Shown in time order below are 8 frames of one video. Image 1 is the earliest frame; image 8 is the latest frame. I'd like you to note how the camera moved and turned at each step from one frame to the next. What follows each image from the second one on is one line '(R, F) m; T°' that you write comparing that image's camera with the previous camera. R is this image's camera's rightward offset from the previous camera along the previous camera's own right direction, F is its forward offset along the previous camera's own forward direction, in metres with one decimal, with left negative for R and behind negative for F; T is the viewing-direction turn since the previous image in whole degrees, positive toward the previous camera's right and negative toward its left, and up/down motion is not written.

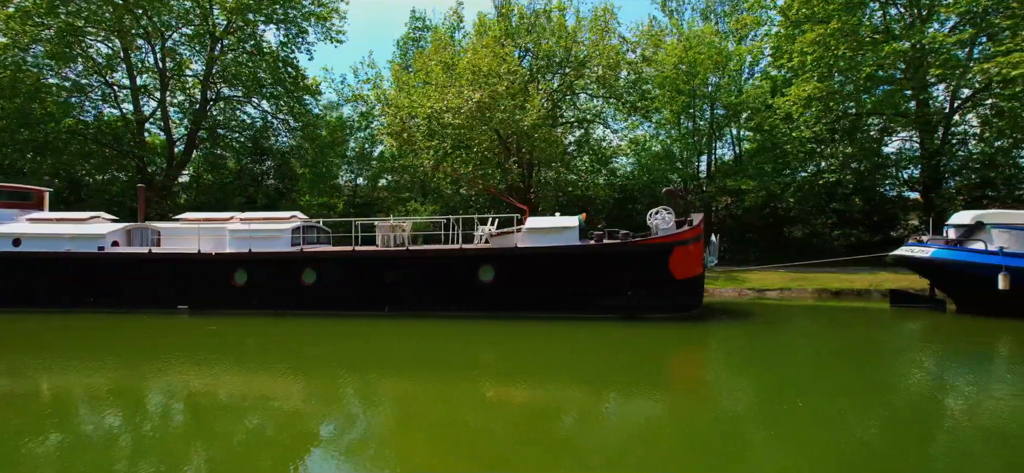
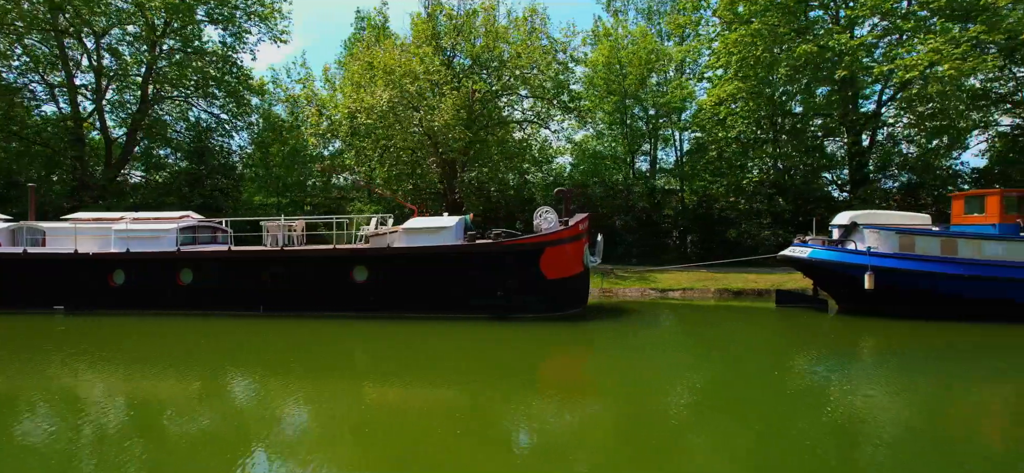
(+2.6, -0.1) m; +1°
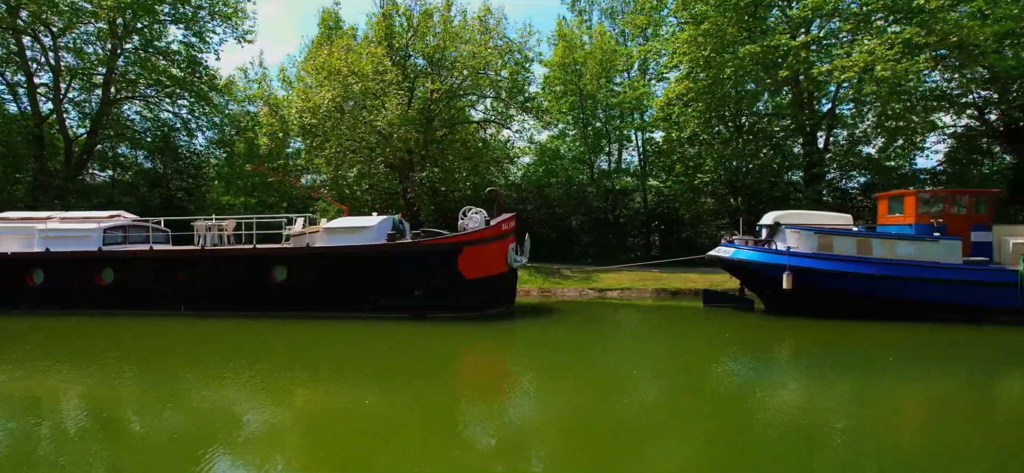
(+1.7, 0.0) m; 0°
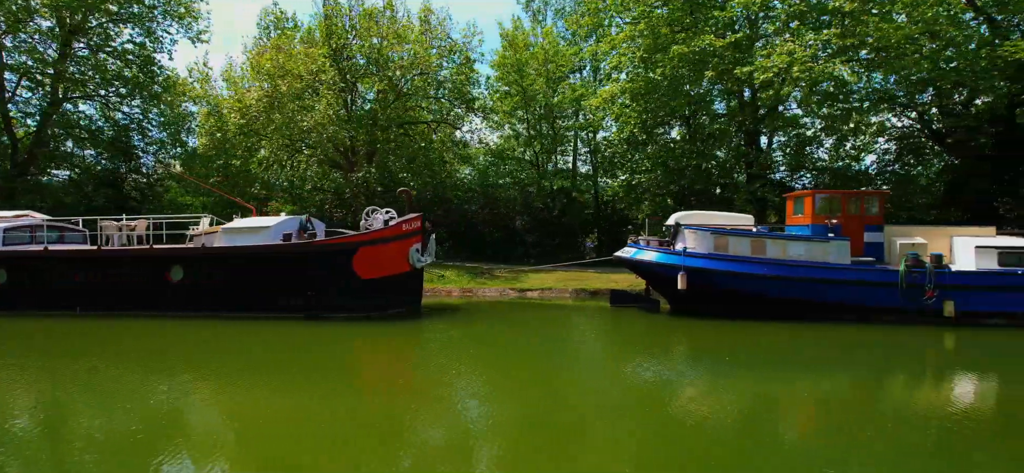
(+2.1, -0.1) m; 0°
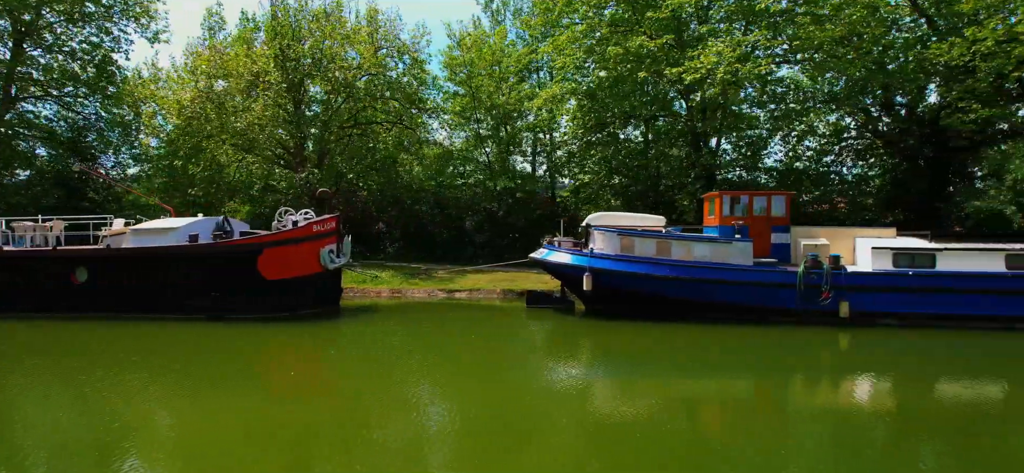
(+1.9, 0.0) m; 0°
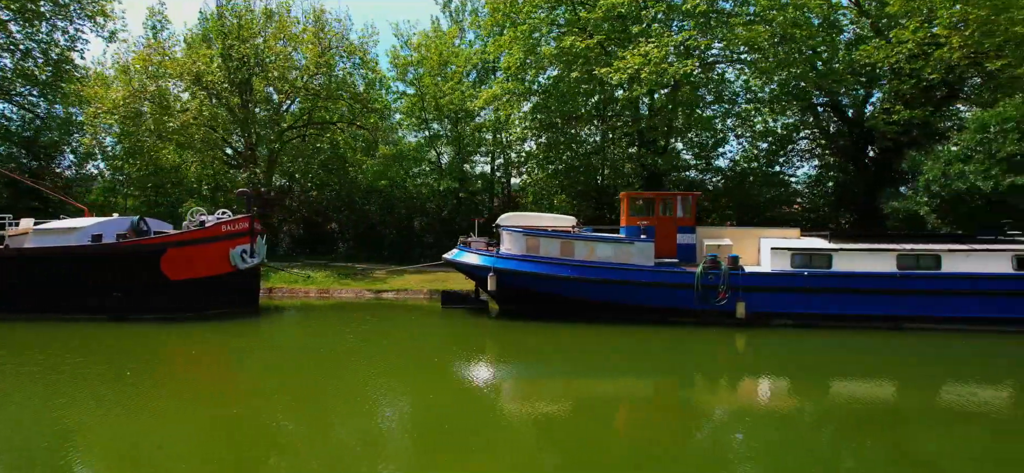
(+1.9, 0.0) m; 0°
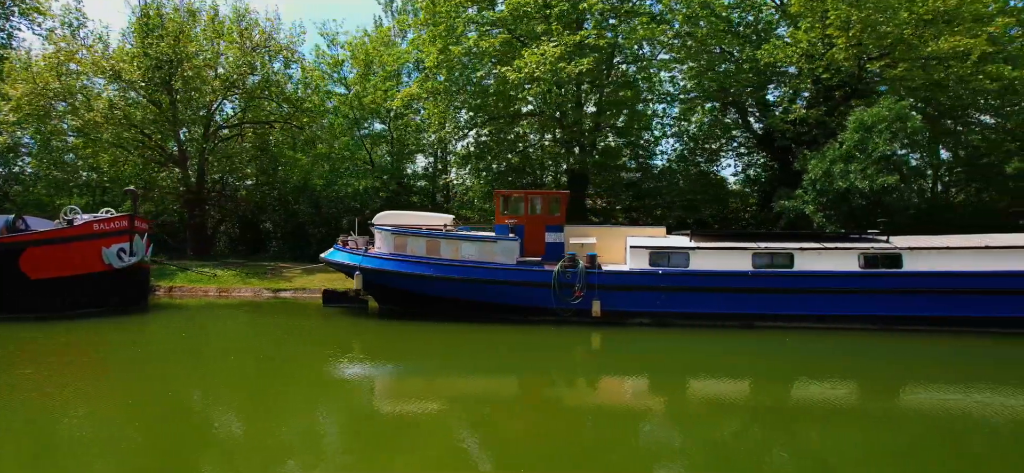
(+2.7, 0.0) m; +1°
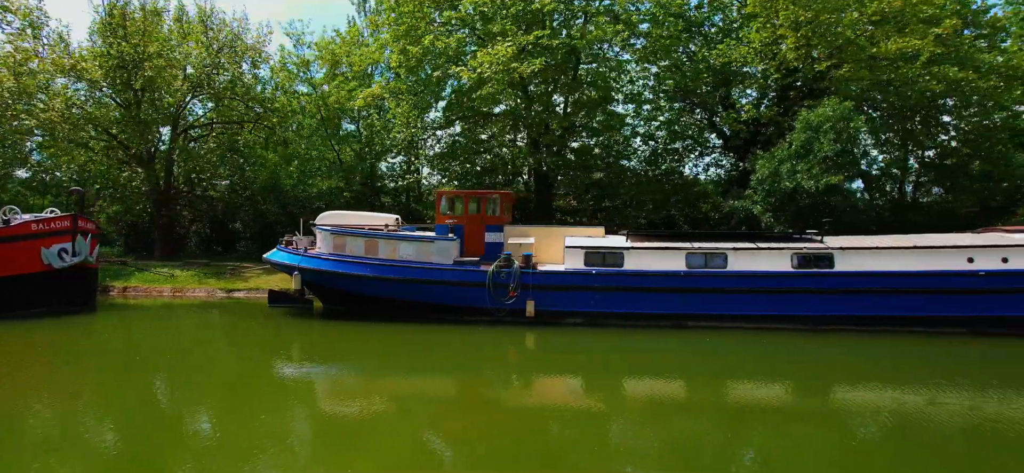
(+1.2, 0.0) m; 0°
